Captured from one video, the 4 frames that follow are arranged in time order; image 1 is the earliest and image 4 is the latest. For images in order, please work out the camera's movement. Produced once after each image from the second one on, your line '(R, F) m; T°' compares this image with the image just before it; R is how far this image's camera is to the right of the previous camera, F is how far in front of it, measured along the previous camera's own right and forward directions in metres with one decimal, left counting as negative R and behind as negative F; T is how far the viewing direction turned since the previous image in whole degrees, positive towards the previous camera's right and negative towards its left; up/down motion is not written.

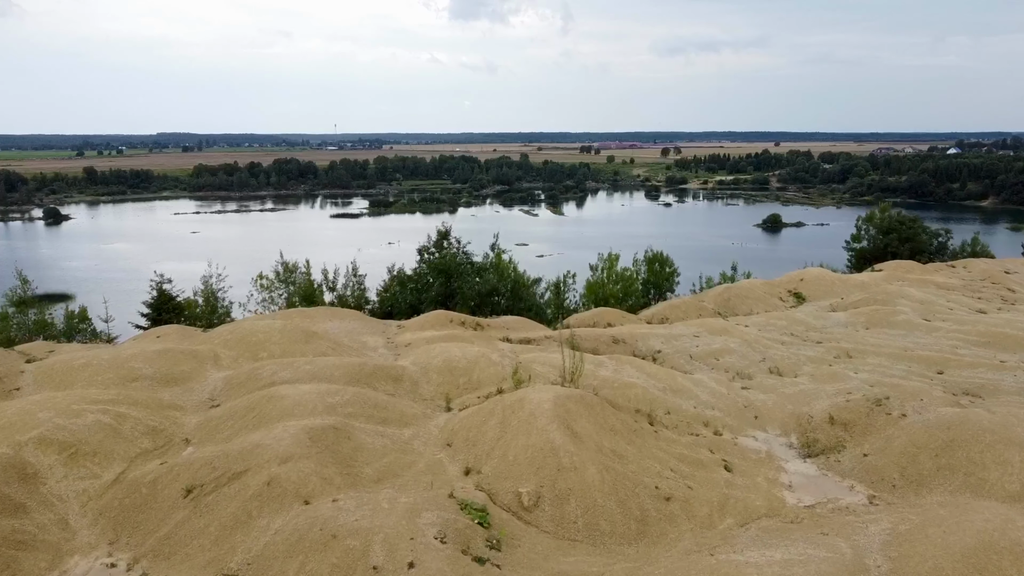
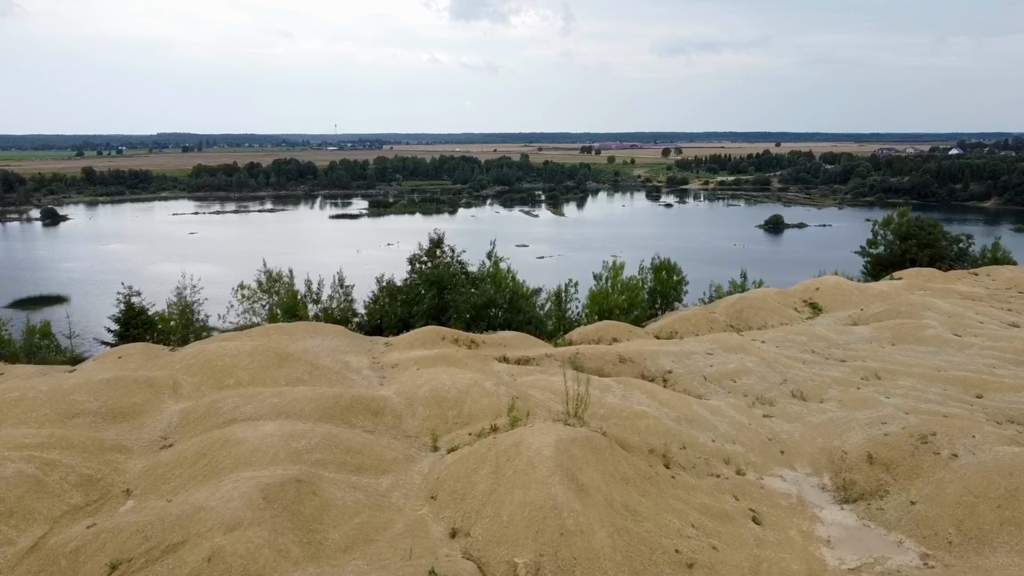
(0.0, +1.1) m; 0°
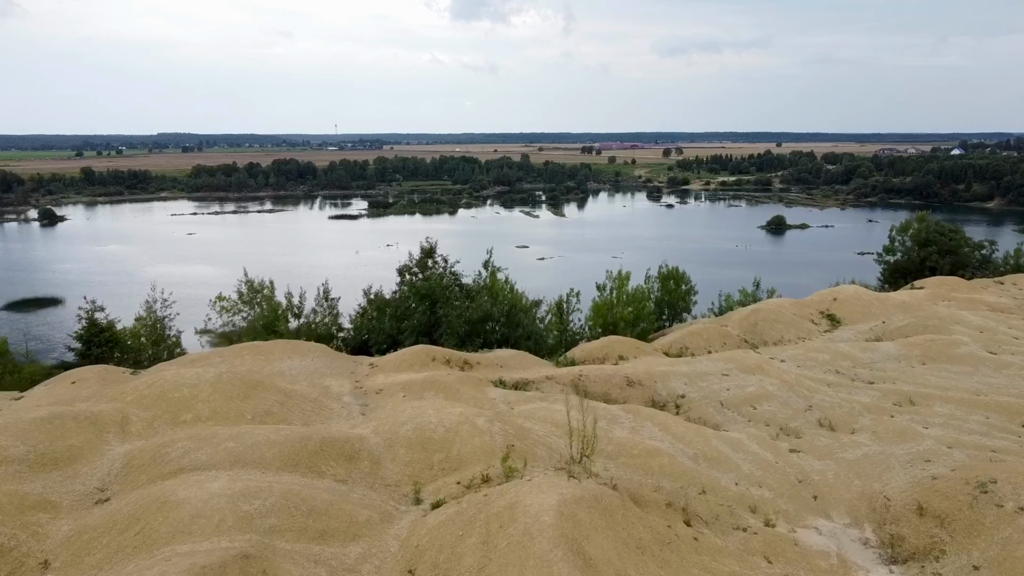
(0.0, +1.0) m; 0°
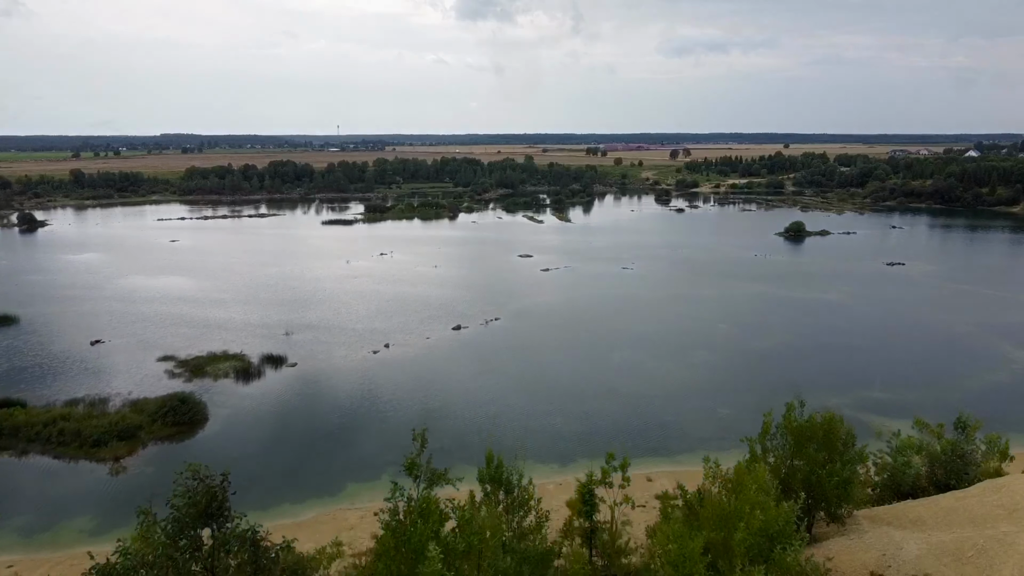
(0.0, +6.6) m; 0°
